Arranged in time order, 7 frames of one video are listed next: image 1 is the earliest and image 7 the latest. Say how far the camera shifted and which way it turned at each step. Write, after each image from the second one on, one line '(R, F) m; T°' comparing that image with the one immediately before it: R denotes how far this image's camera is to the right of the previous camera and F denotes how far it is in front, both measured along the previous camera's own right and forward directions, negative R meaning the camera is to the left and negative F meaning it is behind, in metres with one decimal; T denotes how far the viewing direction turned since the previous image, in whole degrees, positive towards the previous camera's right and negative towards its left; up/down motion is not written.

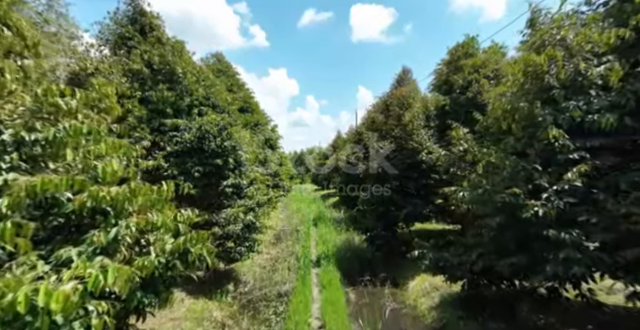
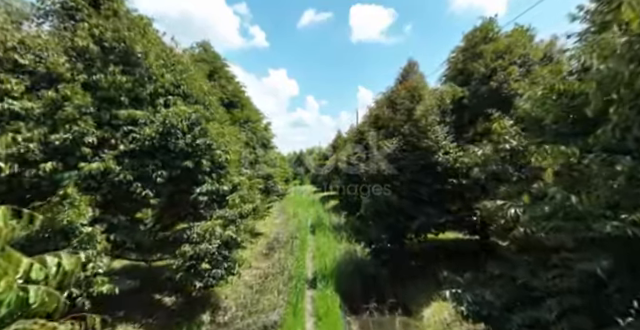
(+0.1, +1.1) m; 0°
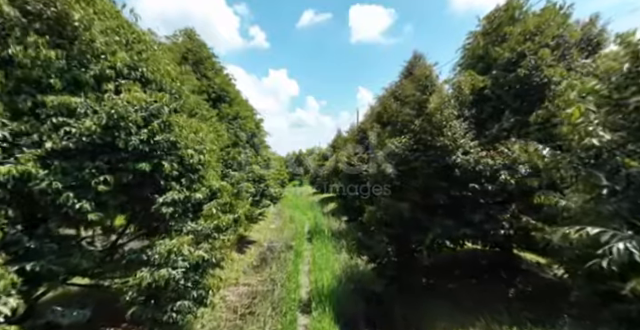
(+0.1, +1.0) m; 0°
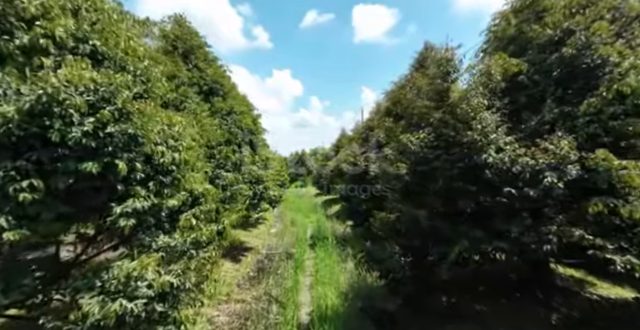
(0.0, +0.9) m; -1°
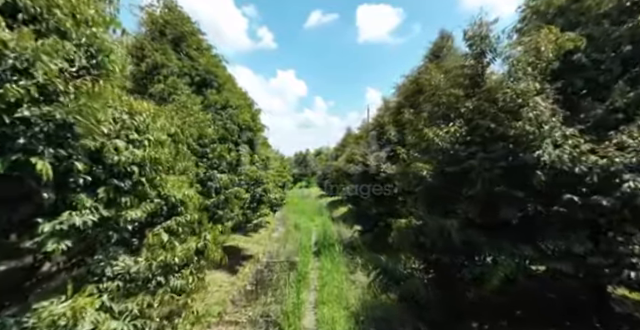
(0.0, +0.9) m; -1°
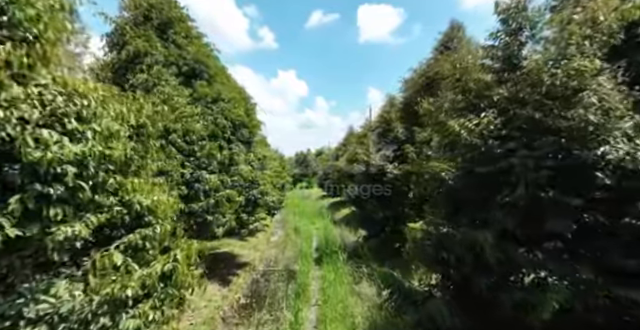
(0.0, +0.8) m; 0°
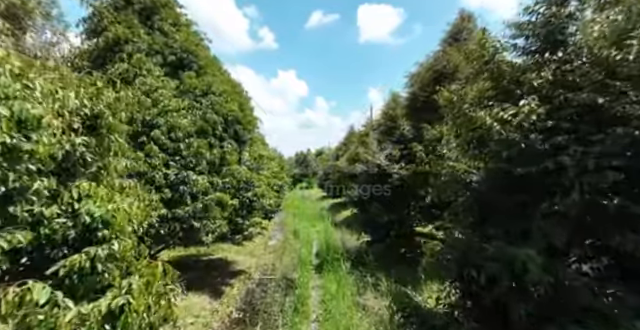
(0.0, +0.7) m; 0°
